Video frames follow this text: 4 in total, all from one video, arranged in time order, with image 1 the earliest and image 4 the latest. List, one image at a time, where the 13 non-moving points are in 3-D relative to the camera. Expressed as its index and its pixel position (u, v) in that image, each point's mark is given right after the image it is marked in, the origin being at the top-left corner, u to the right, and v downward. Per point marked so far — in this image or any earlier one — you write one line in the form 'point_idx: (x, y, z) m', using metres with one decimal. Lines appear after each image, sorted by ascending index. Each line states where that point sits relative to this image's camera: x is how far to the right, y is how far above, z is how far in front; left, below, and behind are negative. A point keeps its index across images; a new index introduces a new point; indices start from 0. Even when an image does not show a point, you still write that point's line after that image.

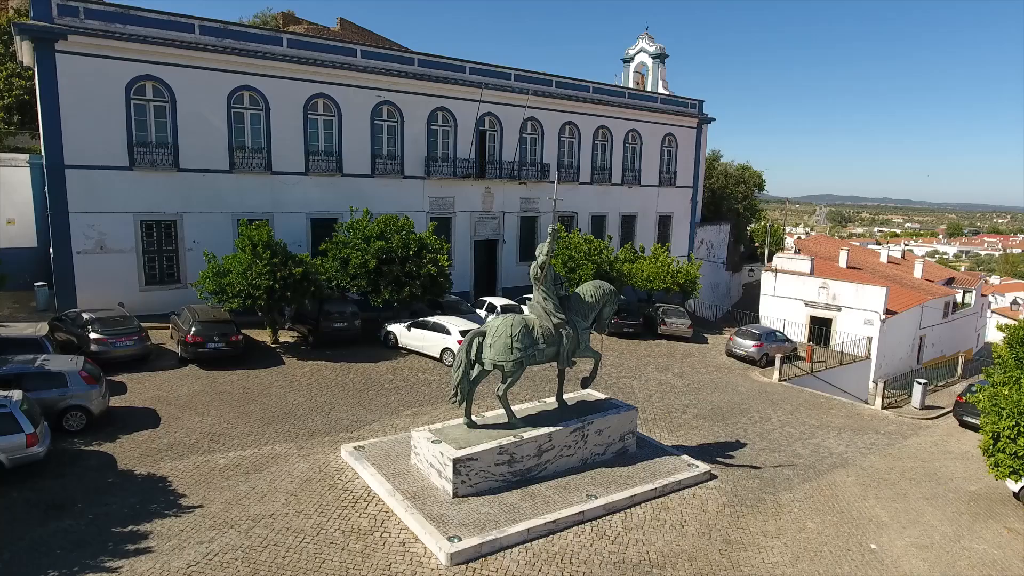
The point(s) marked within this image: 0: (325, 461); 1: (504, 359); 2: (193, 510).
0: (-3.5, -3.2, +12.1) m
1: (-0.1, -1.2, +11.4) m
2: (-5.0, -3.5, +10.2) m
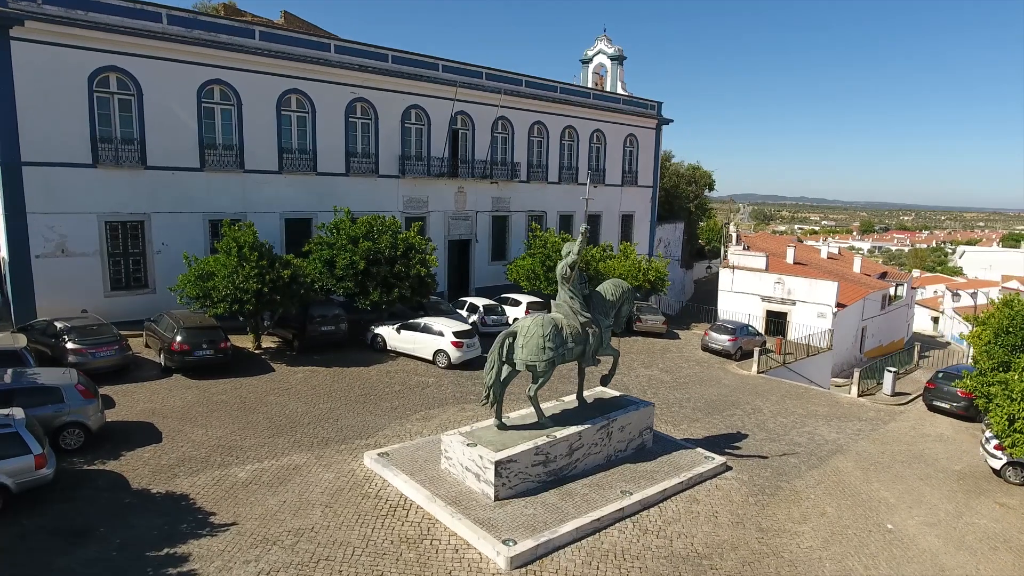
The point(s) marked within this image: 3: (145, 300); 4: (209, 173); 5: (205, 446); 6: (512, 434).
0: (-2.9, -3.3, +11.7) m
1: (+0.4, -1.2, +11.4) m
2: (-4.2, -3.6, +9.6) m
3: (-10.9, -0.3, +19.1) m
4: (-9.3, +3.5, +19.8) m
5: (-5.8, -3.0, +12.2) m
6: (0.0, -2.6, +11.6) m
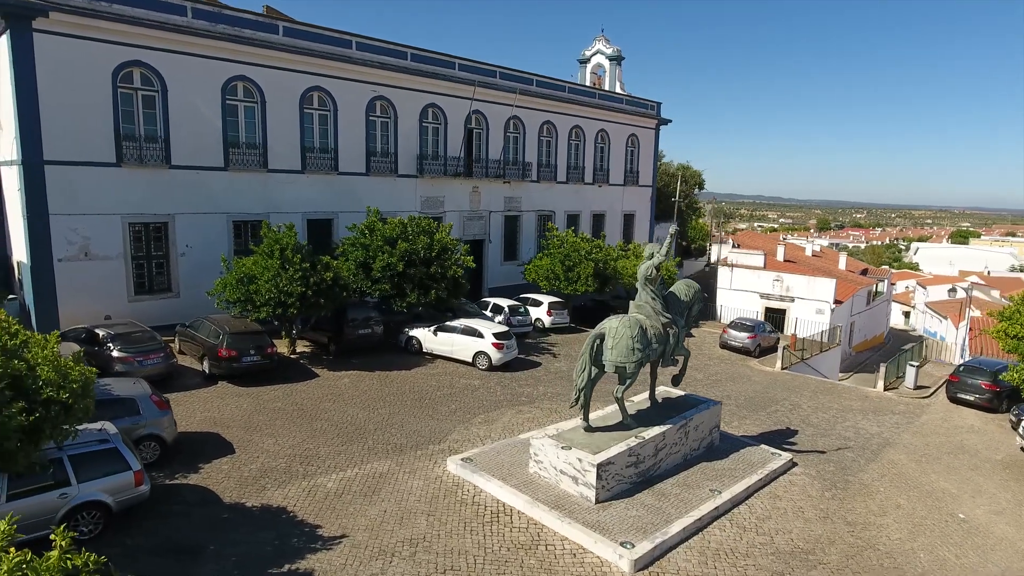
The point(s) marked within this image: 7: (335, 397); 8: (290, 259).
0: (-1.3, -3.4, +11.5) m
1: (+2.0, -1.3, +11.4) m
2: (-2.5, -3.7, +9.4) m
3: (-9.8, -0.5, +18.4) m
4: (-8.3, +3.4, +19.2) m
5: (-4.2, -3.1, +11.8) m
6: (+1.6, -2.6, +11.6) m
7: (-4.1, -2.5, +14.9) m
8: (-5.5, +0.7, +16.1) m
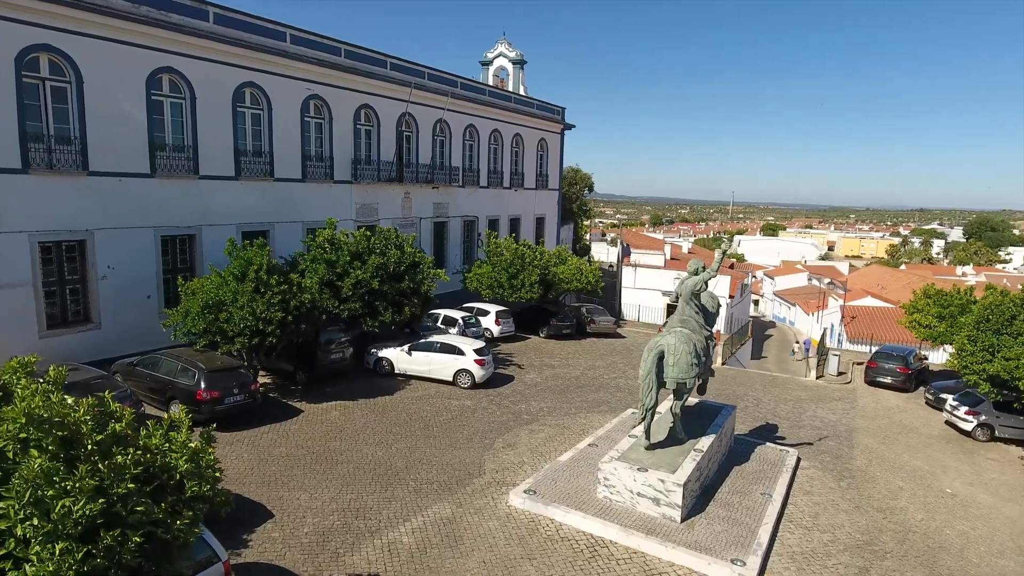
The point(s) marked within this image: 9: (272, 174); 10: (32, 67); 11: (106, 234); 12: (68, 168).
0: (-0.1, -3.8, +10.8) m
1: (+3.1, -1.6, +11.5) m
2: (-0.6, -4.1, +8.4) m
3: (-10.1, -1.2, +15.4) m
4: (-8.9, +2.8, +16.5) m
5: (-2.9, -3.6, +10.4) m
6: (+2.7, -2.9, +11.6) m
7: (-3.6, -3.0, +13.4) m
8: (-5.4, +0.1, +14.2) m
9: (-7.1, +3.4, +19.3) m
10: (-10.4, +4.8, +14.0) m
11: (-9.7, +1.3, +15.5) m
12: (-10.0, +2.7, +14.6) m
